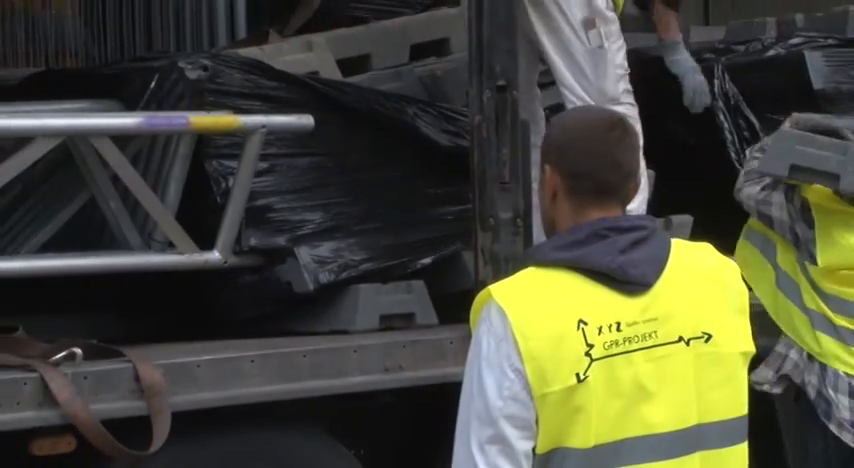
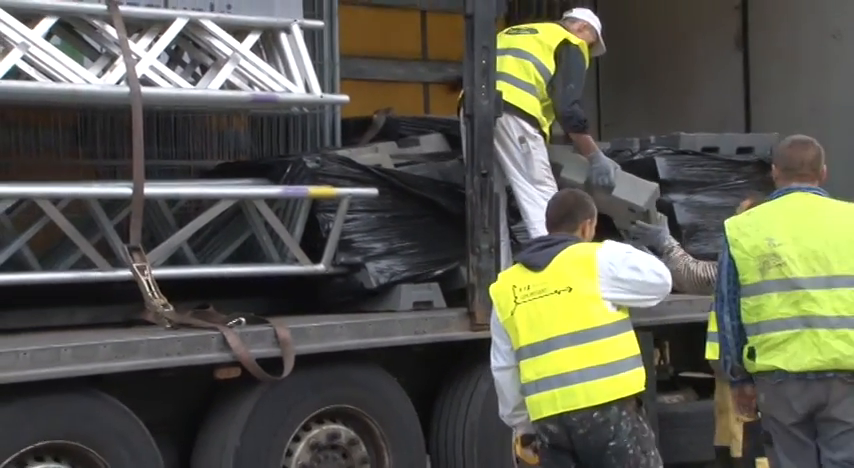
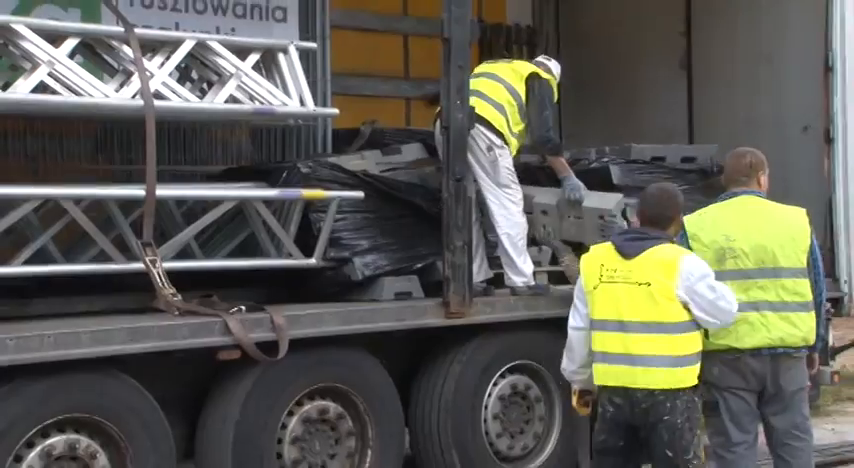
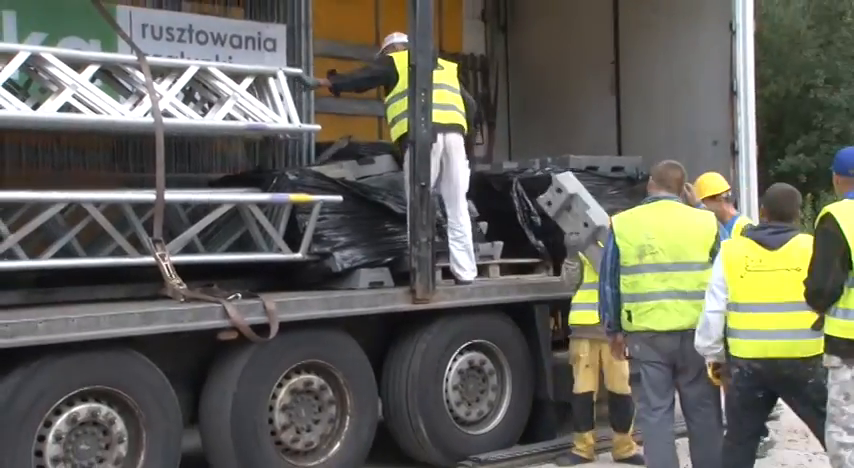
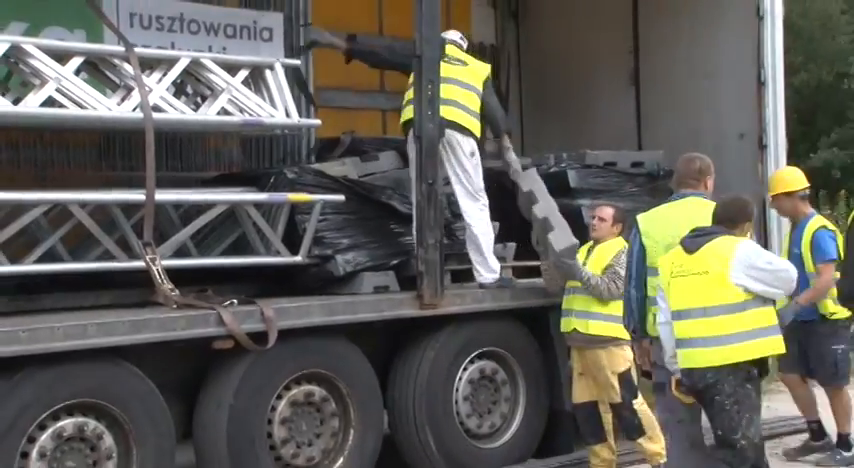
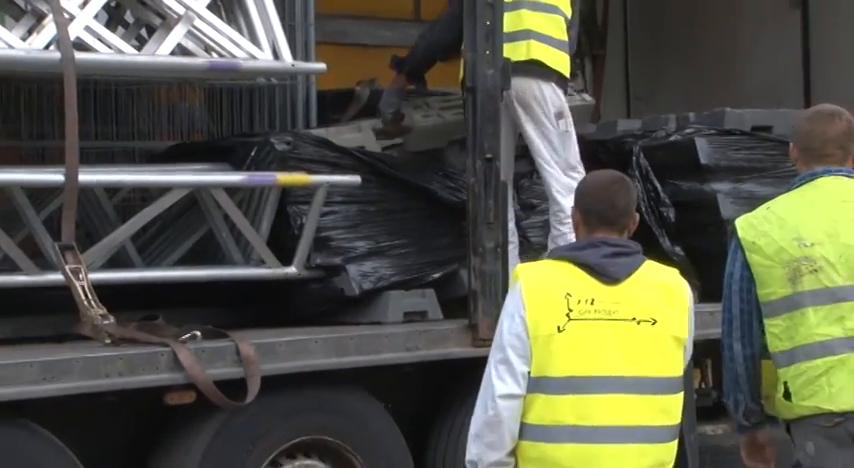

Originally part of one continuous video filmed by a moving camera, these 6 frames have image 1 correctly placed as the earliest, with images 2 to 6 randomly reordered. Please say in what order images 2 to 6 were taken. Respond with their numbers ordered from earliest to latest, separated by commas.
6, 2, 3, 5, 4
